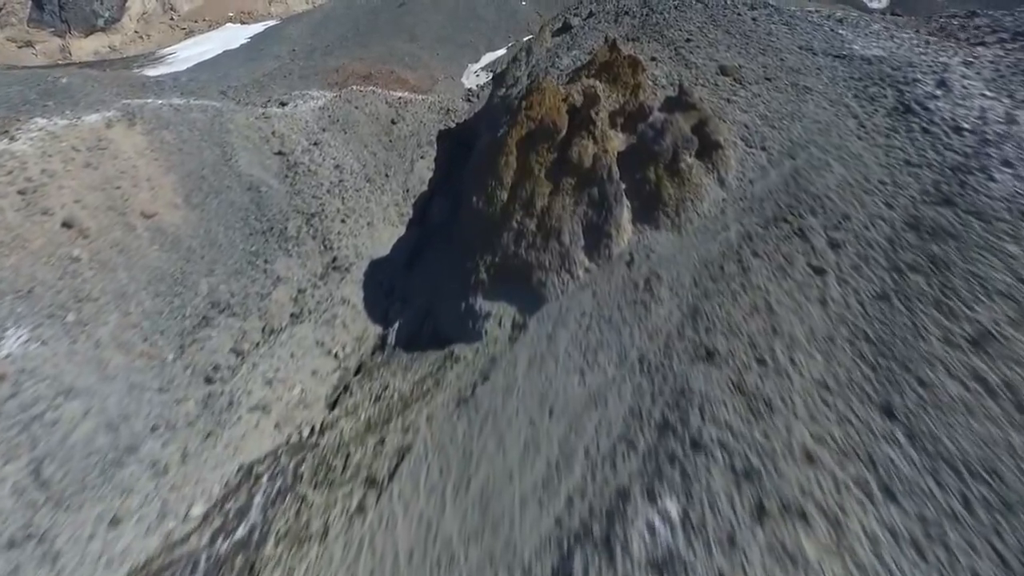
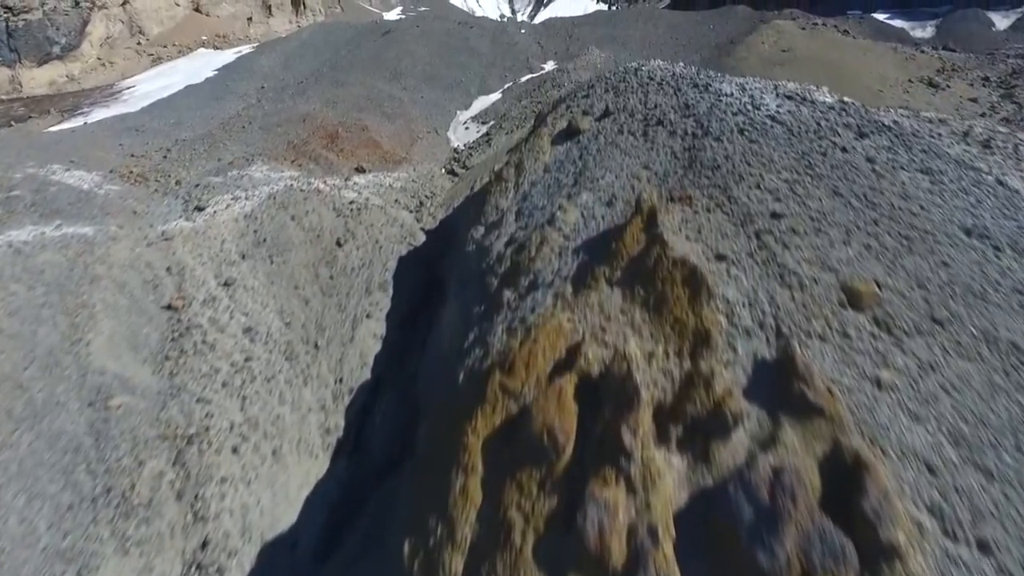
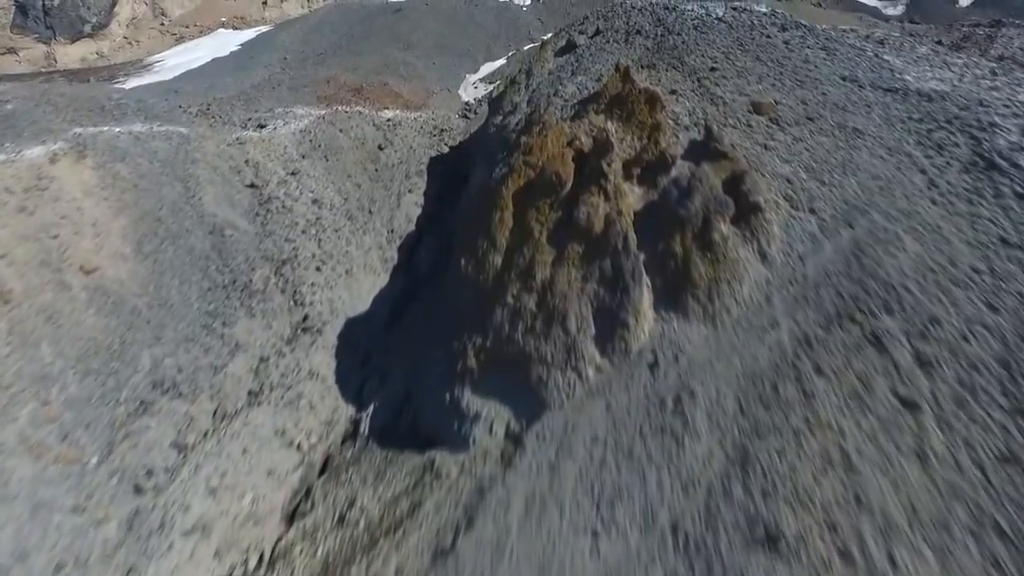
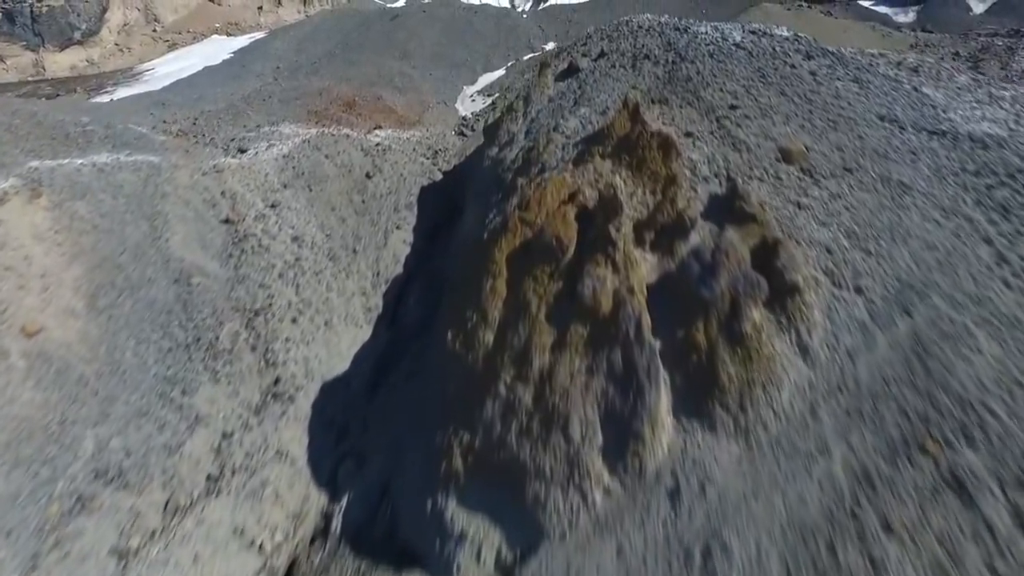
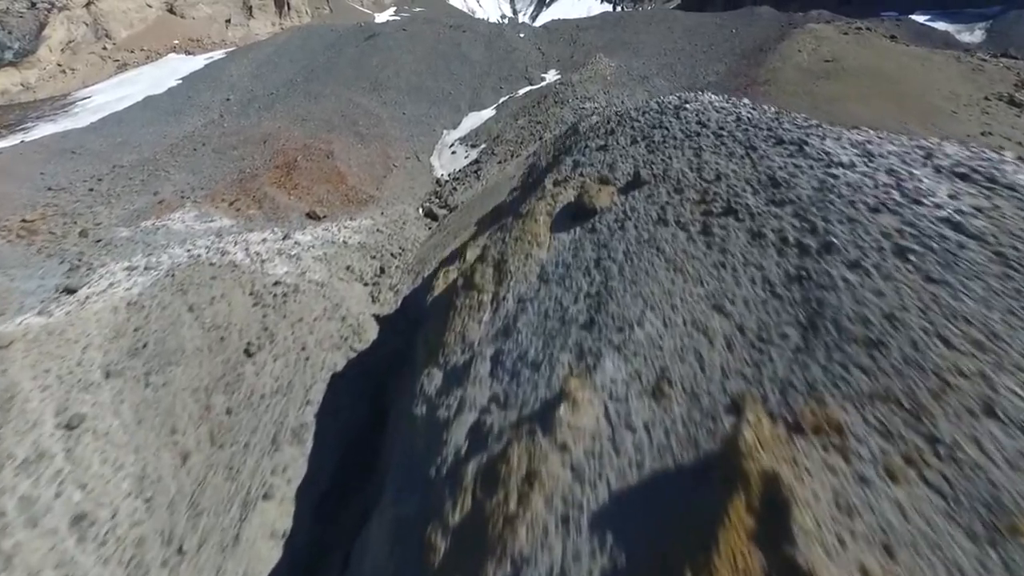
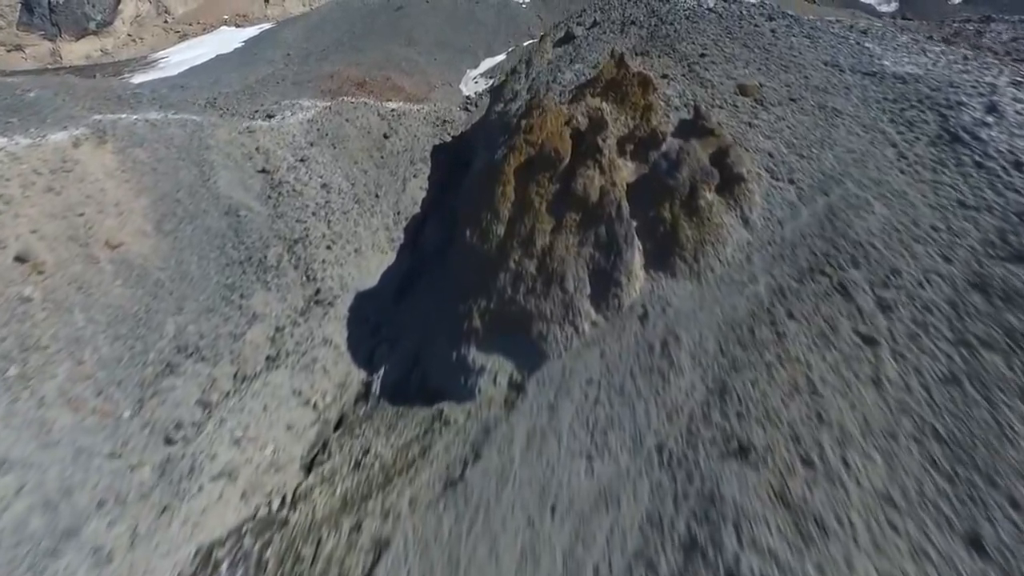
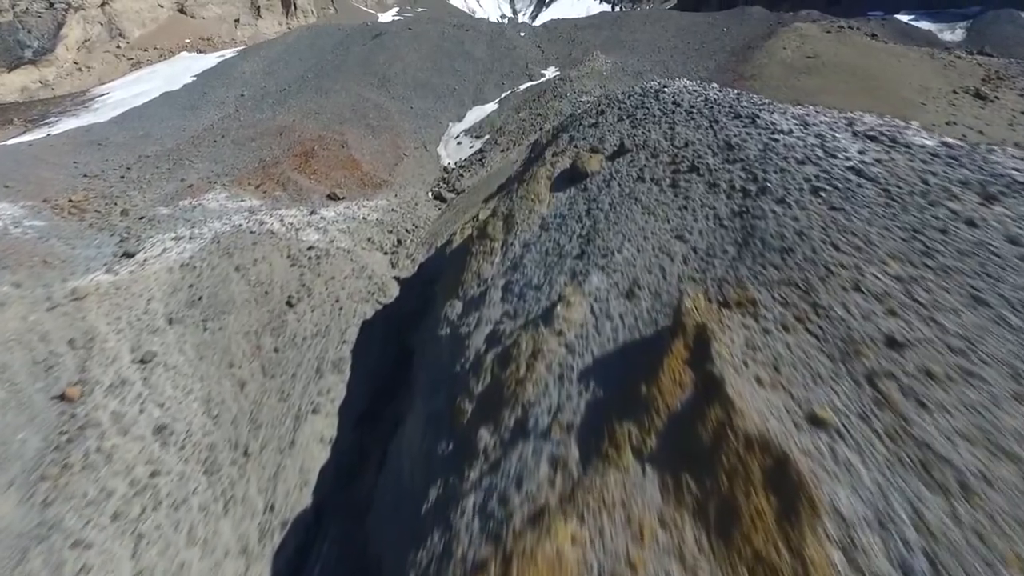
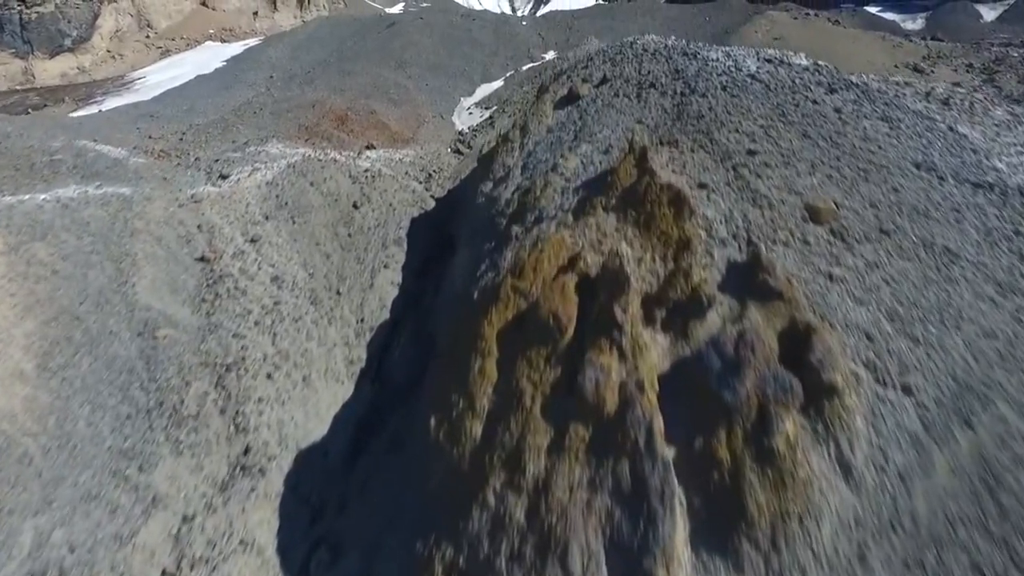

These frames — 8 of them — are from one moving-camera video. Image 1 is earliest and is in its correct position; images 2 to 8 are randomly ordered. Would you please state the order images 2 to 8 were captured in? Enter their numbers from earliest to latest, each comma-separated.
6, 3, 4, 8, 2, 7, 5
